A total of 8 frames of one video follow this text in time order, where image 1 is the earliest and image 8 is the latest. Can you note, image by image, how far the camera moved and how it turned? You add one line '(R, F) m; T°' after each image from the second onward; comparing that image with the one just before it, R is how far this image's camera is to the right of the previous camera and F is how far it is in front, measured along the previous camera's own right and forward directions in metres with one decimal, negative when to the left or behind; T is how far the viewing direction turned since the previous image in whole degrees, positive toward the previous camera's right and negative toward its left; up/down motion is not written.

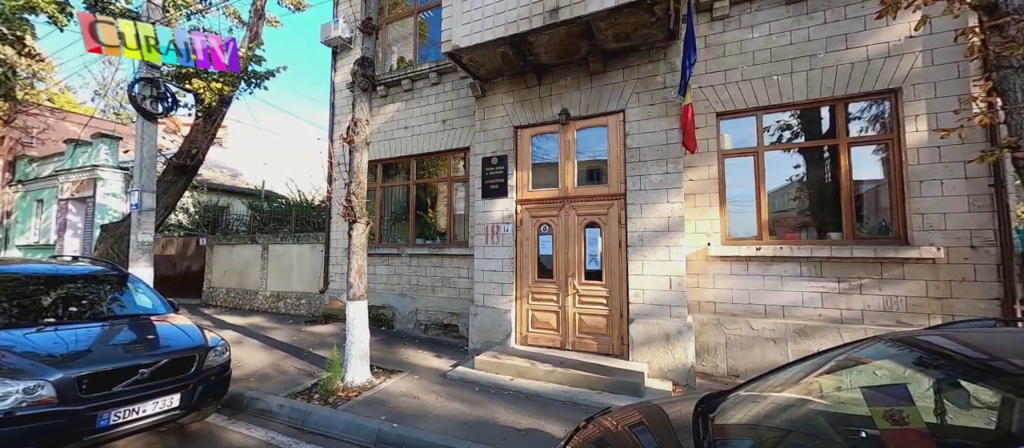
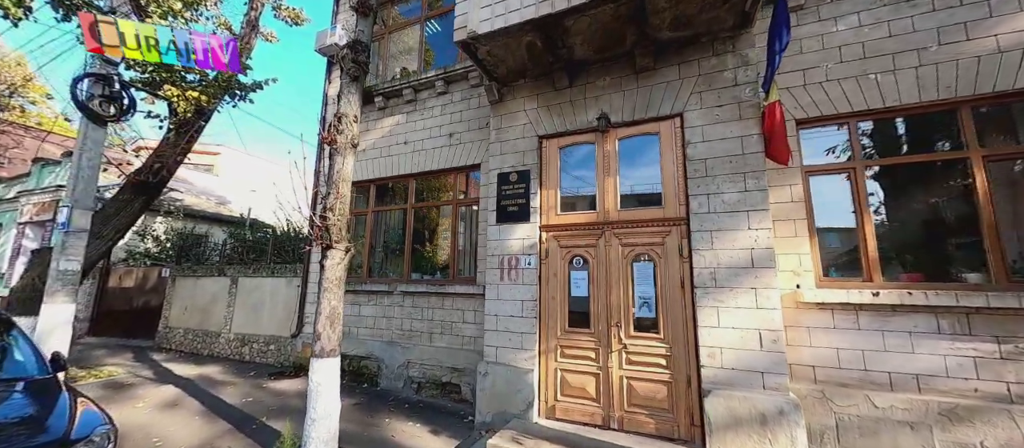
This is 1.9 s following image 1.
(-0.3, +1.3) m; 0°
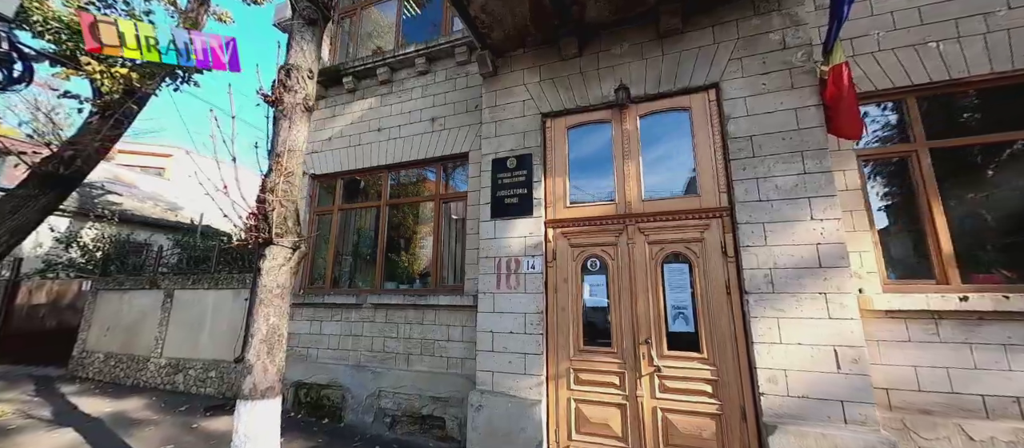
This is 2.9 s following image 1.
(-0.2, +0.9) m; +4°
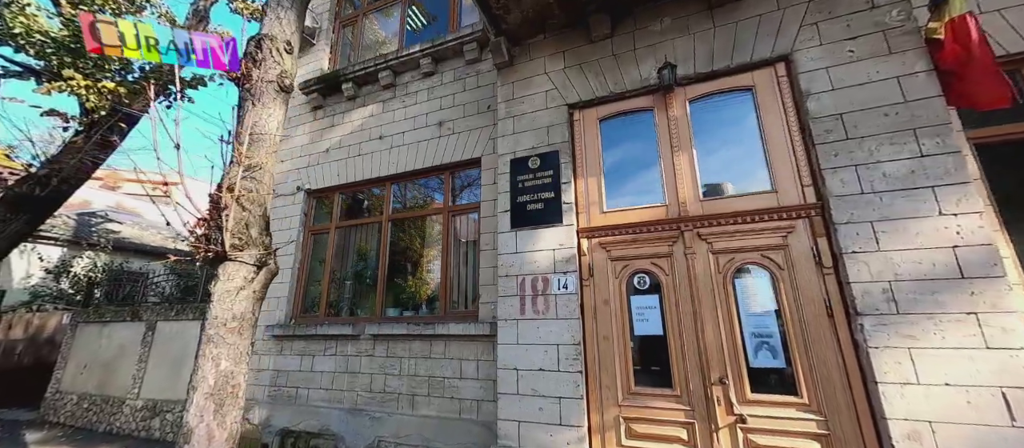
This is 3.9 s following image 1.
(-0.1, +0.7) m; -1°
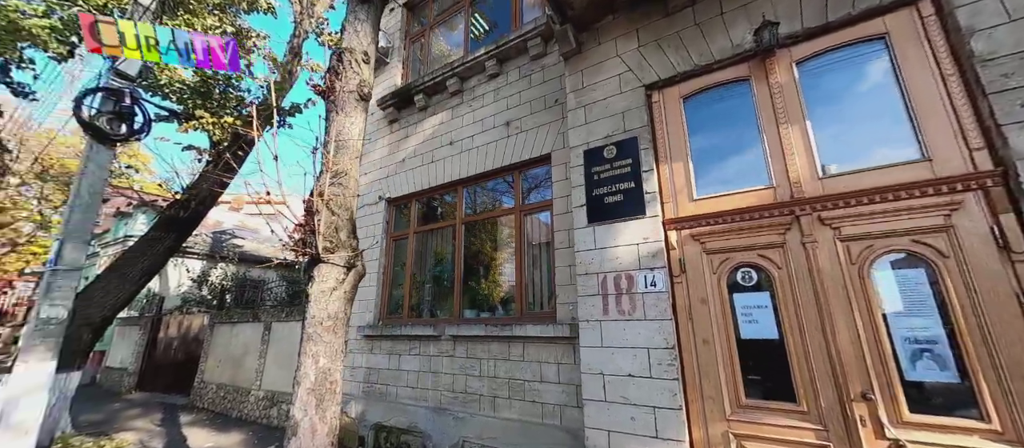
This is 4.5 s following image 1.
(0.0, +0.2) m; -11°
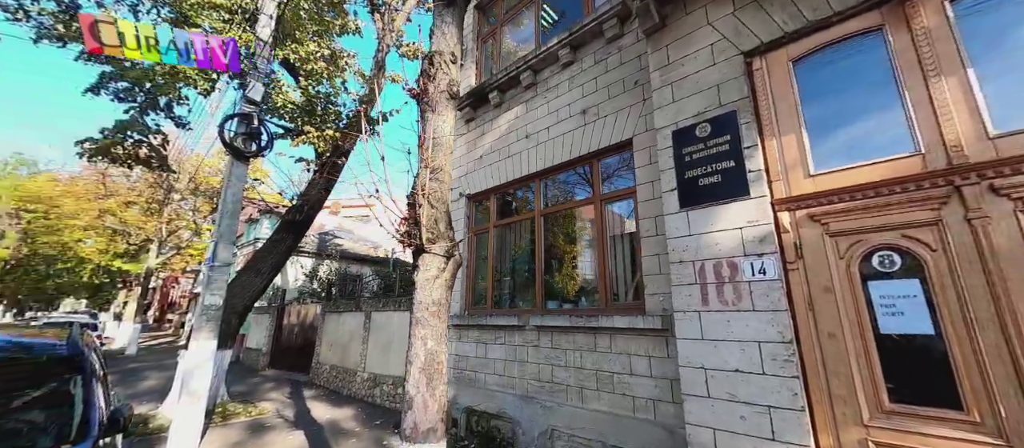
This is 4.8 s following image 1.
(-0.1, 0.0) m; -11°
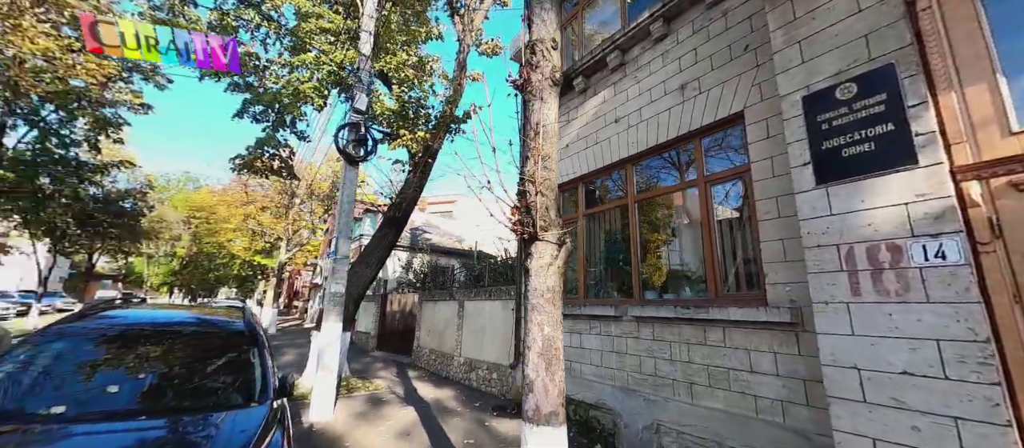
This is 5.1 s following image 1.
(-0.2, 0.0) m; -12°
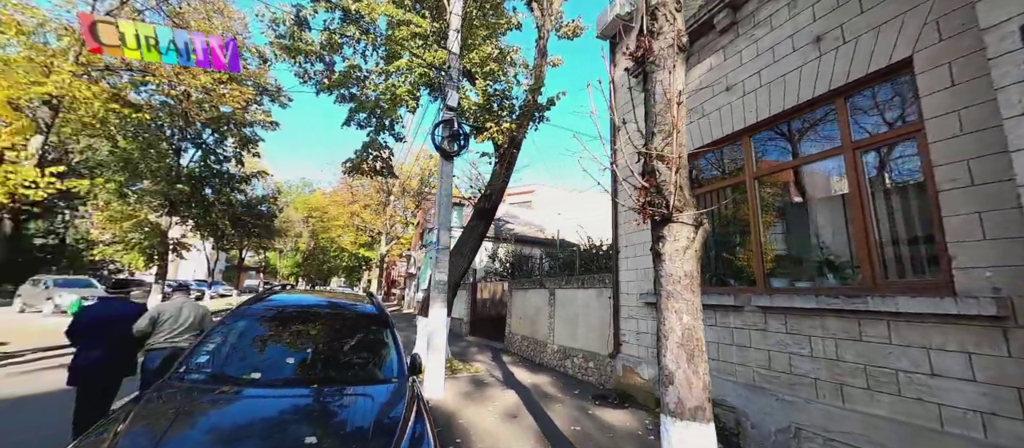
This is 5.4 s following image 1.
(-0.3, +0.1) m; -13°
